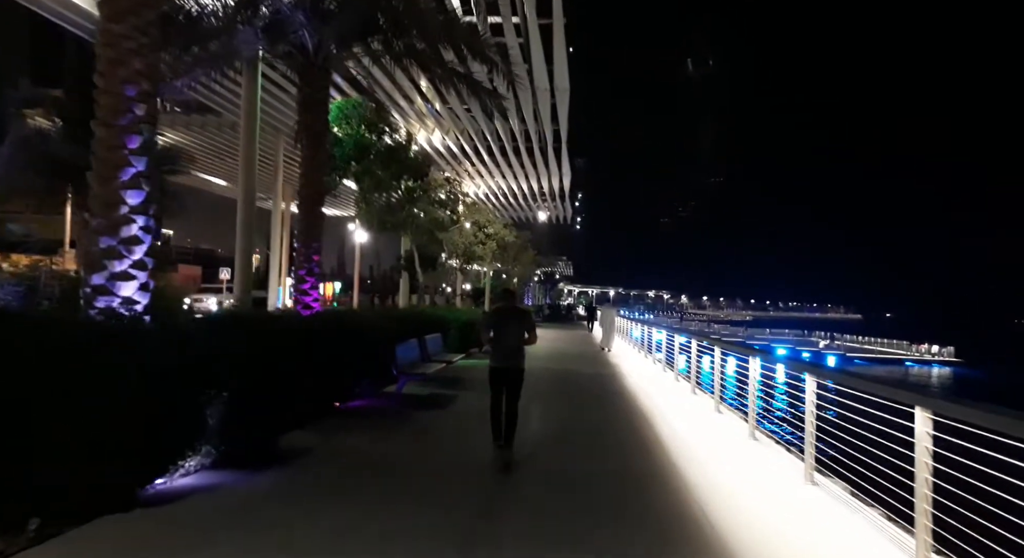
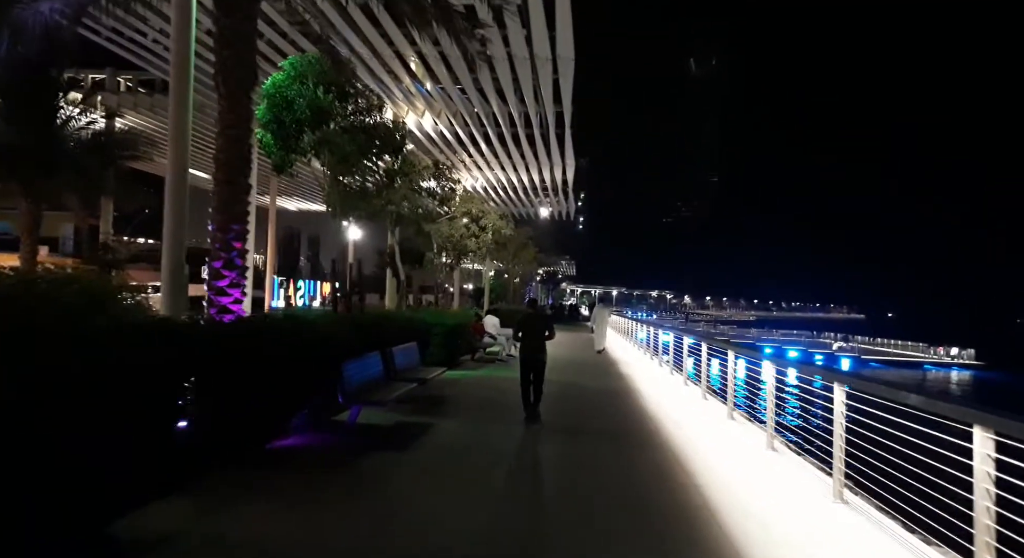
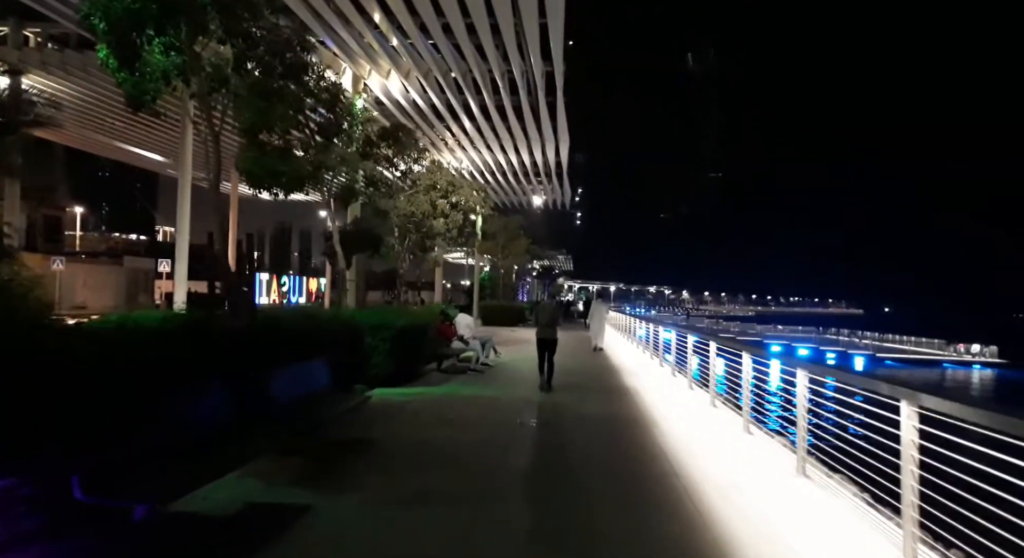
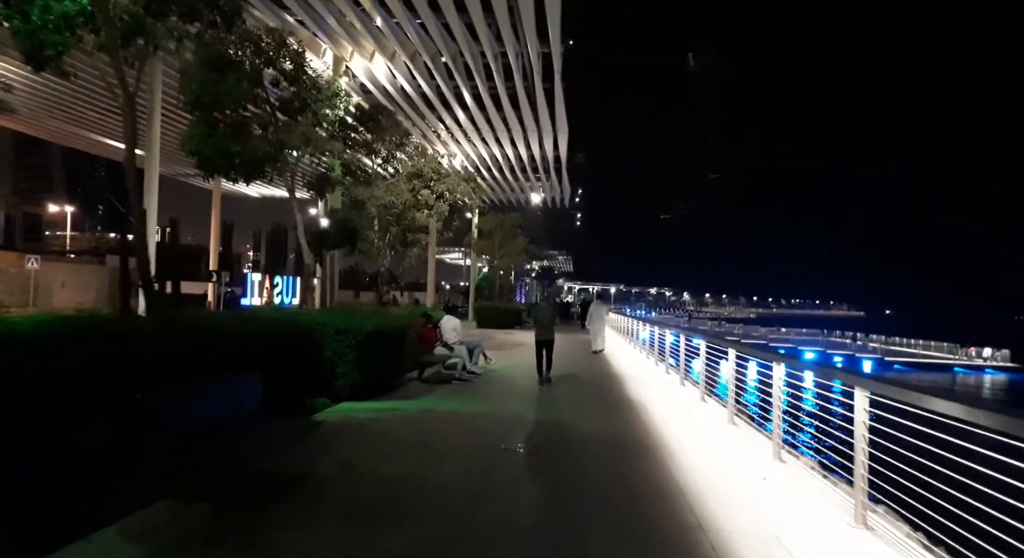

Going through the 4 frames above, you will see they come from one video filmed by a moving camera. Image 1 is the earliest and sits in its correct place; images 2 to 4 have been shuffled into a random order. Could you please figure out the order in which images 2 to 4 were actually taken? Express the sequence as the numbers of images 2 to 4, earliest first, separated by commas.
2, 3, 4
